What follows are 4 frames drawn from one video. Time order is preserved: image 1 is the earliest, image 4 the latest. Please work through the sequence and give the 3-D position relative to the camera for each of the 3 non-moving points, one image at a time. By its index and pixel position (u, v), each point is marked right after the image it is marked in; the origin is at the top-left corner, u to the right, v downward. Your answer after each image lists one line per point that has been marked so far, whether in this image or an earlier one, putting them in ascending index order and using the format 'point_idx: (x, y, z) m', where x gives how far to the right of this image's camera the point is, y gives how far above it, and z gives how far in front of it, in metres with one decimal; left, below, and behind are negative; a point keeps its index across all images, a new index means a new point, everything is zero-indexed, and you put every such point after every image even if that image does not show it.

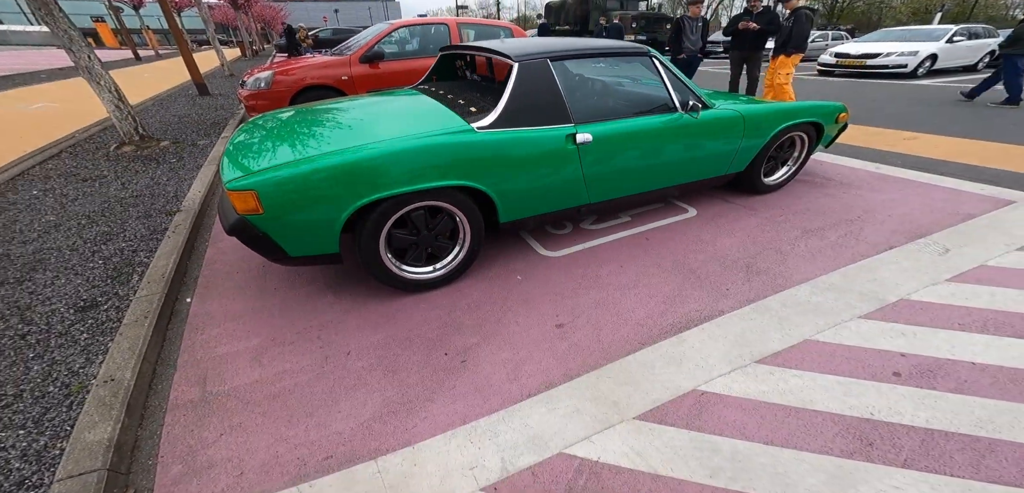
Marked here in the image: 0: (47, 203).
0: (-4.4, +0.4, +3.8) m
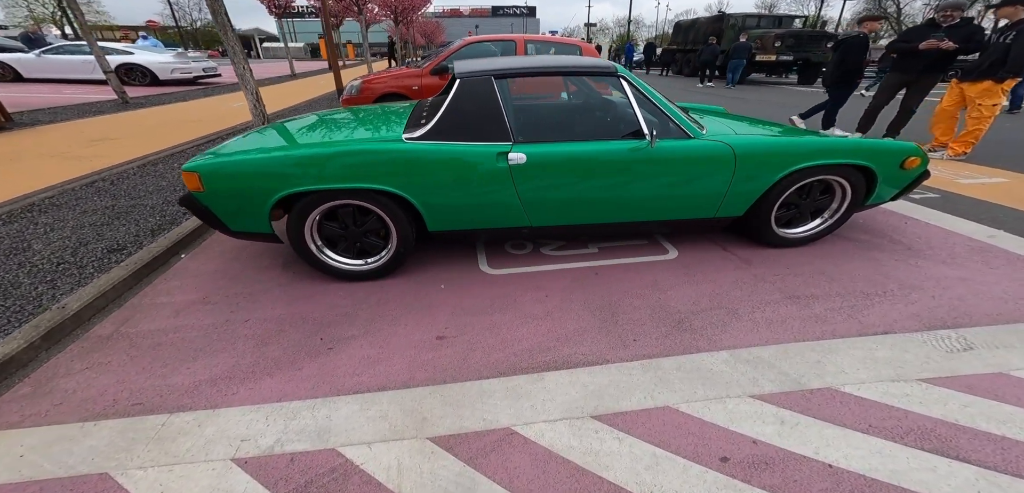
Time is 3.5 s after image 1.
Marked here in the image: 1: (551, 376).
0: (-4.2, +1.0, +5.1) m
1: (+0.2, -0.6, +2.0) m
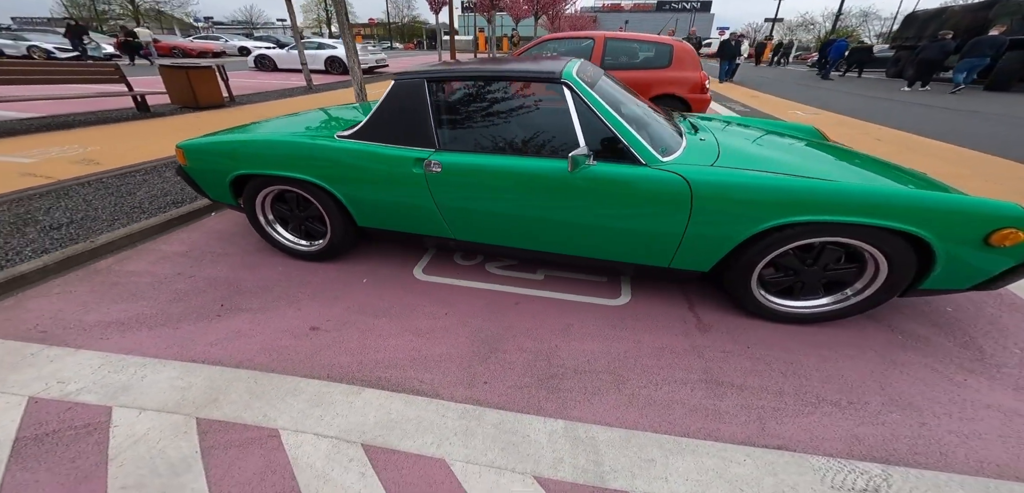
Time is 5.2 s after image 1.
0: (-3.4, +1.6, +6.4) m
1: (-0.7, -0.7, +1.9) m
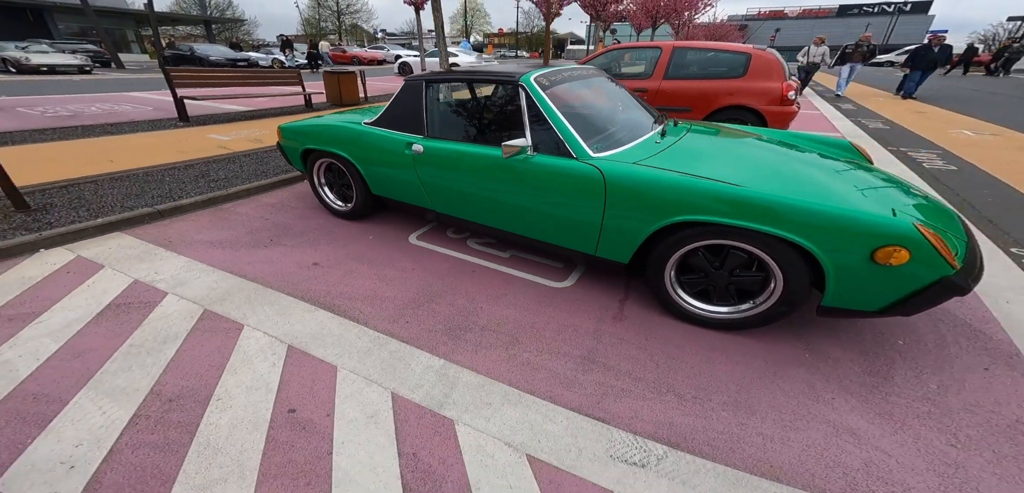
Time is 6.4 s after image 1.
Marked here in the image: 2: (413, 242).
0: (-2.1, +2.1, +7.5) m
1: (-1.2, -0.4, +2.5) m
2: (-0.7, 0.0, +3.3) m
